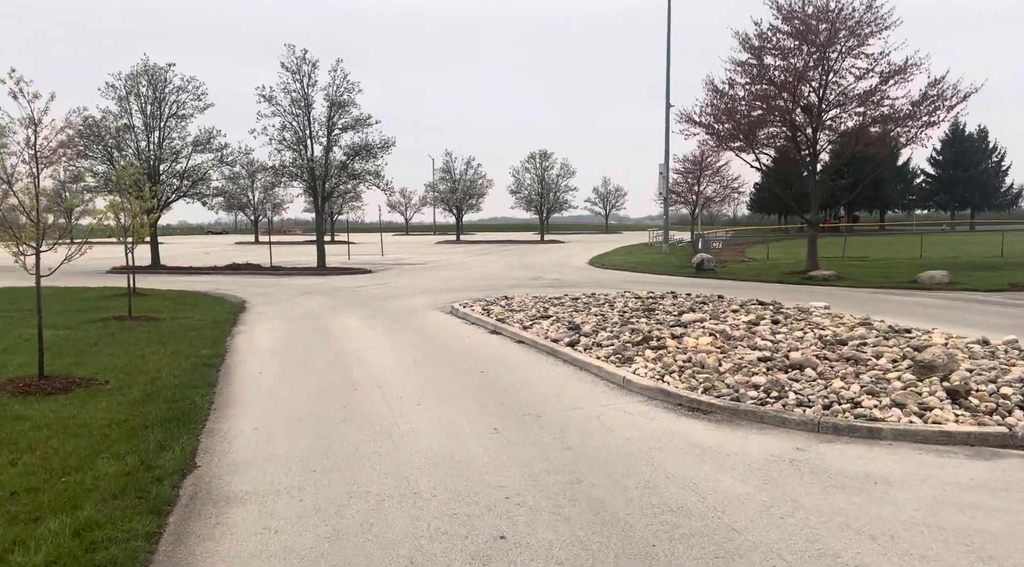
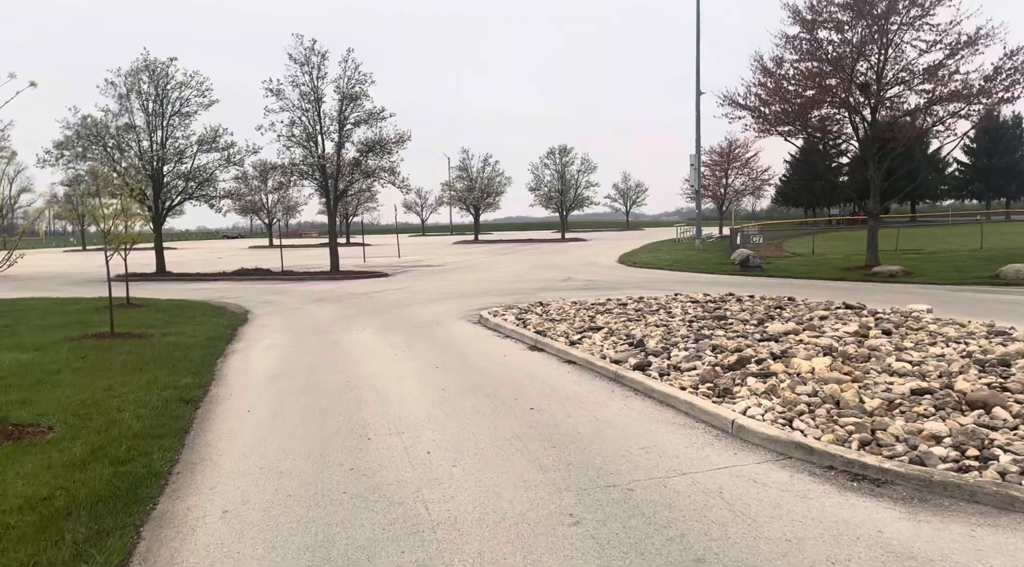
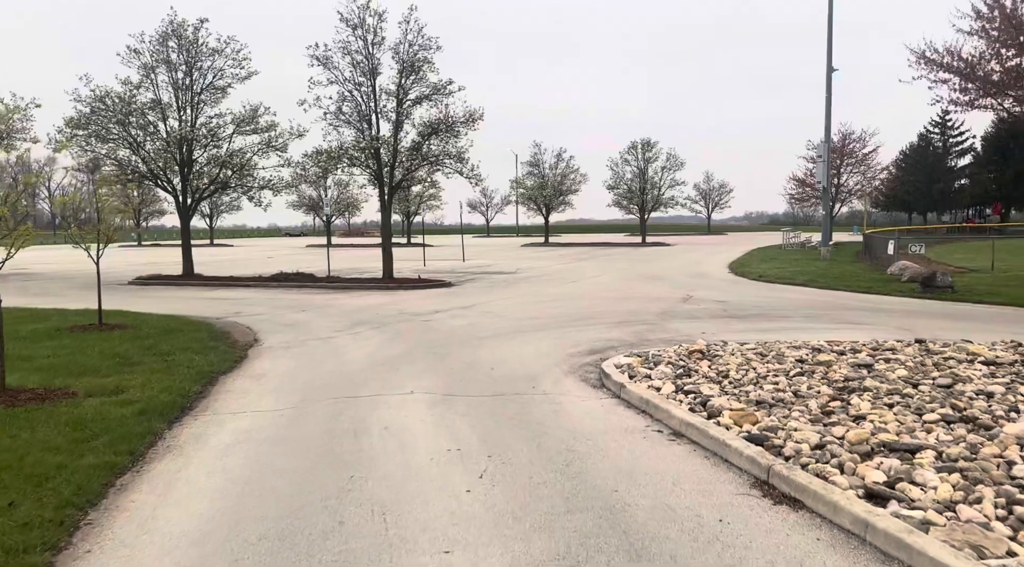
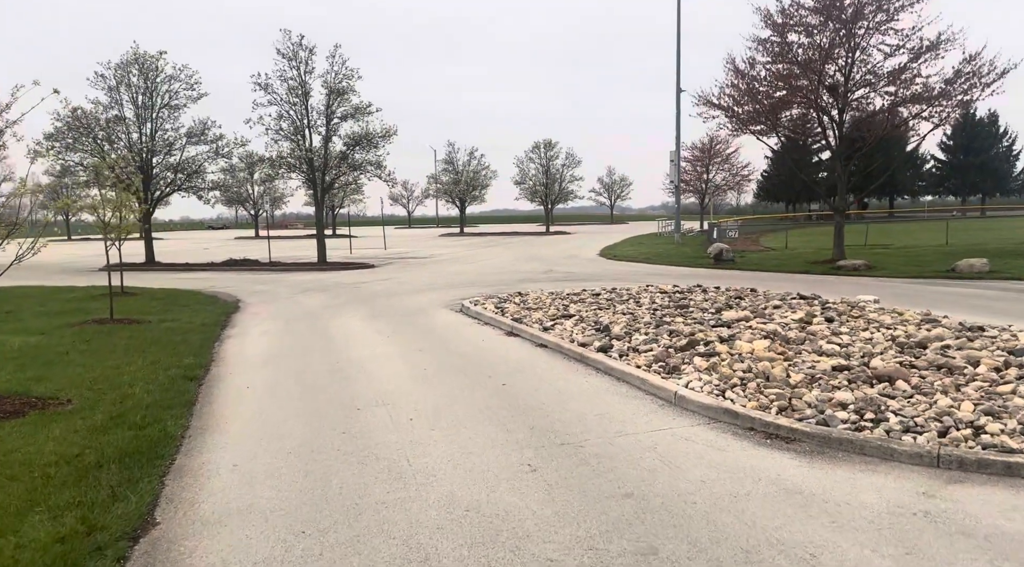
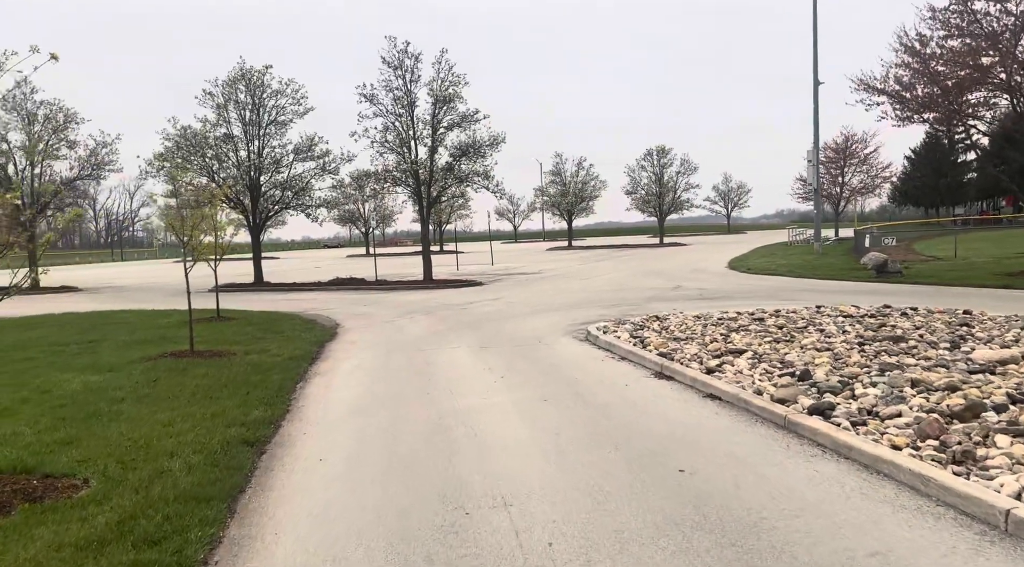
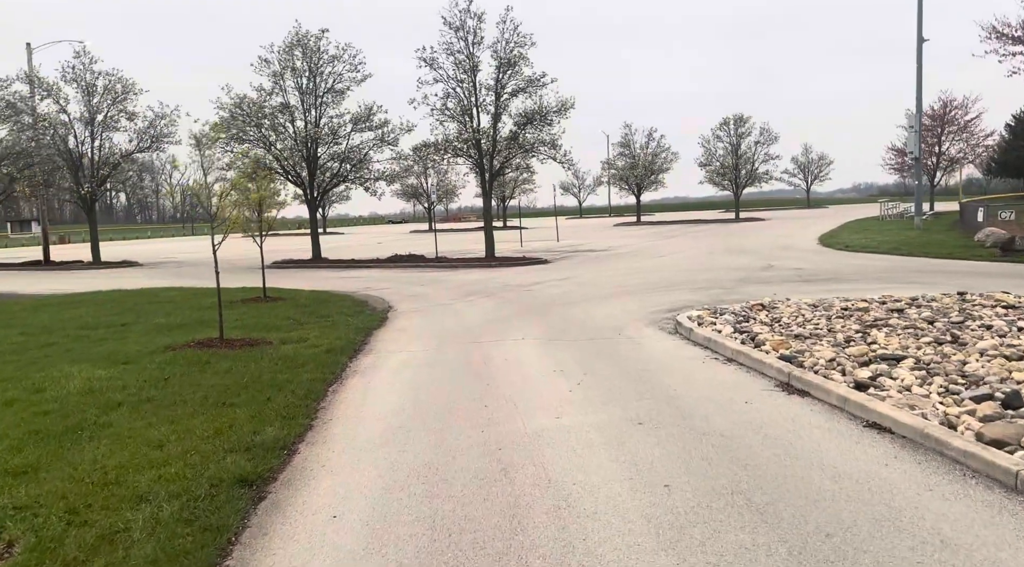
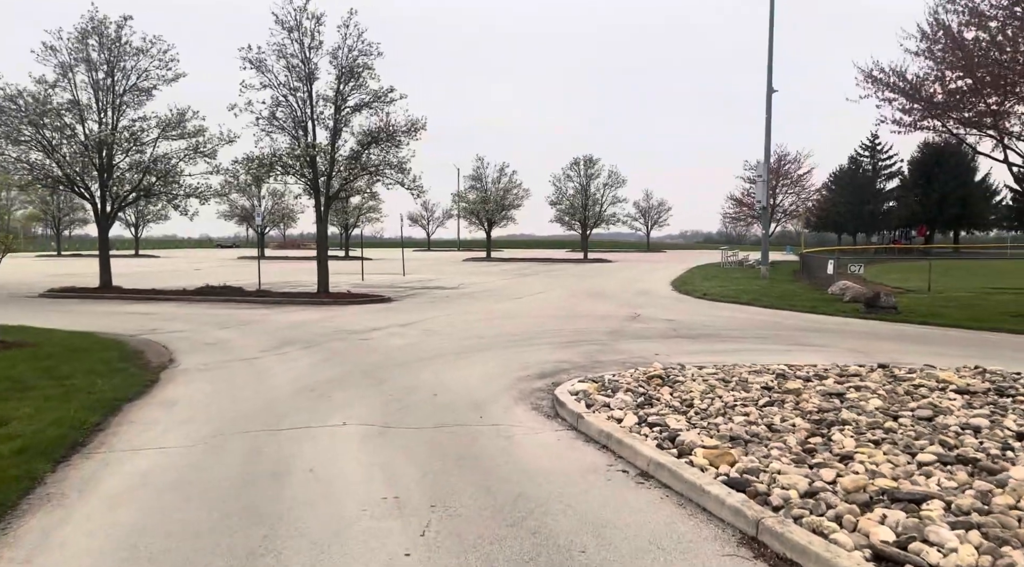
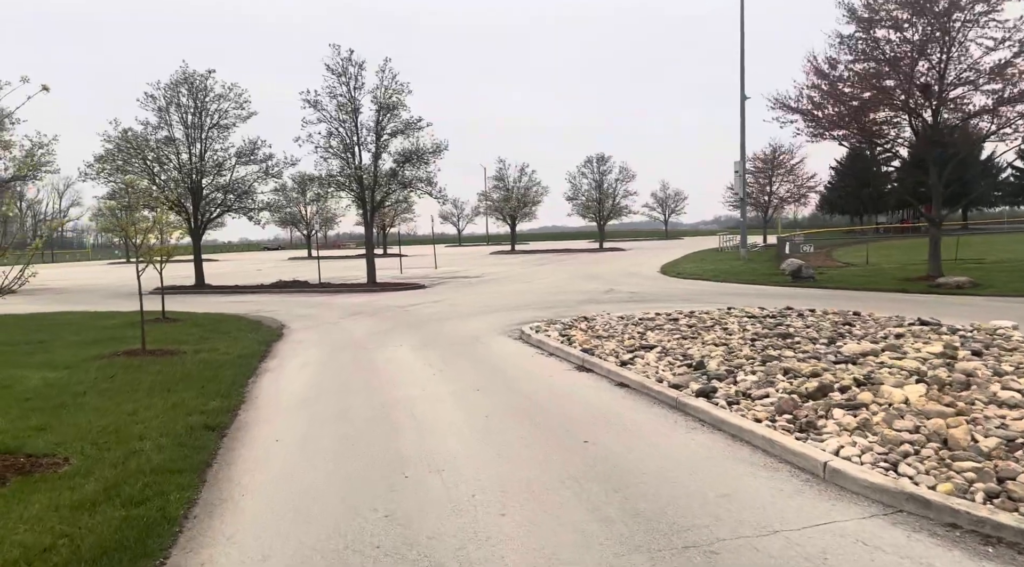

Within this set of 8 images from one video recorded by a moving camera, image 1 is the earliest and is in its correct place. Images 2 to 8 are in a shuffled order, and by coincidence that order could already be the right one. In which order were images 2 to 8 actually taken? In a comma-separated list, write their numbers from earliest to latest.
4, 2, 8, 5, 6, 3, 7
